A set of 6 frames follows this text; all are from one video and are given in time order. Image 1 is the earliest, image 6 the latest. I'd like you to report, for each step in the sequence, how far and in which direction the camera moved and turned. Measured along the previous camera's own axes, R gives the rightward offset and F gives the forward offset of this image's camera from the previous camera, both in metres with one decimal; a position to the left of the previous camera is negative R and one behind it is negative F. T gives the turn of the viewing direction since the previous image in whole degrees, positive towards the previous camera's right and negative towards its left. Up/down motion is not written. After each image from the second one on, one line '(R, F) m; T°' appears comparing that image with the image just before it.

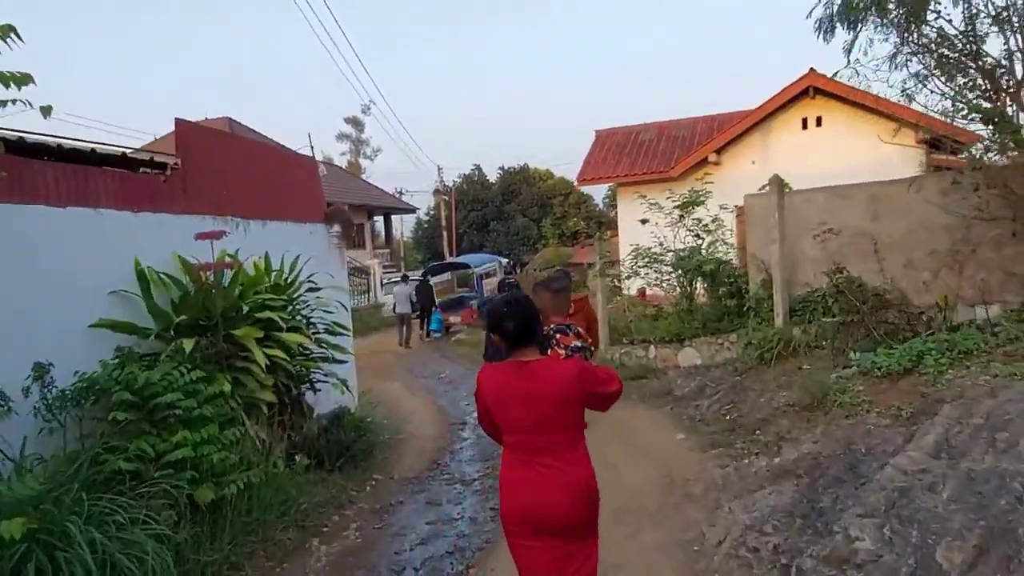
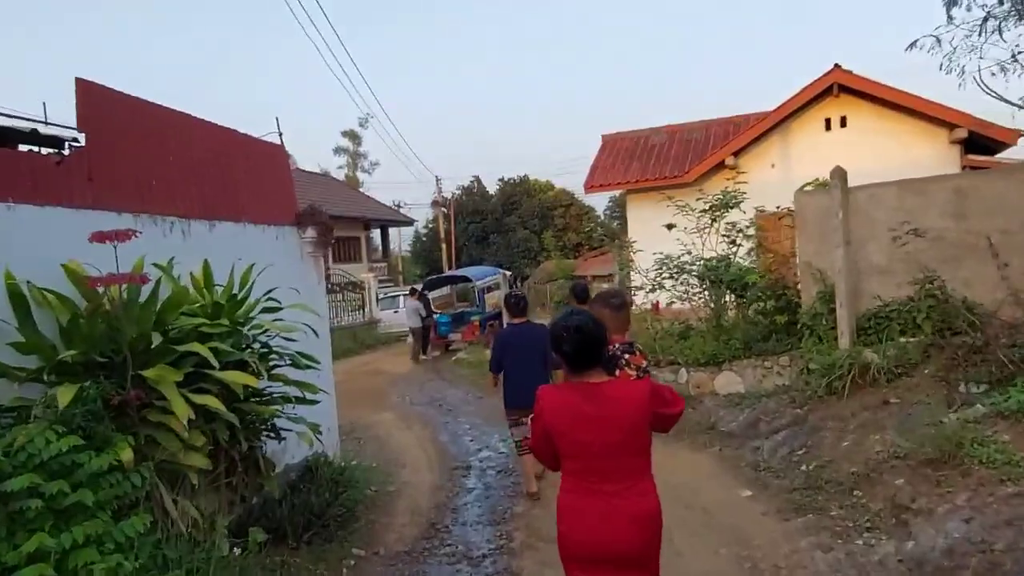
(-0.1, +1.5) m; 0°
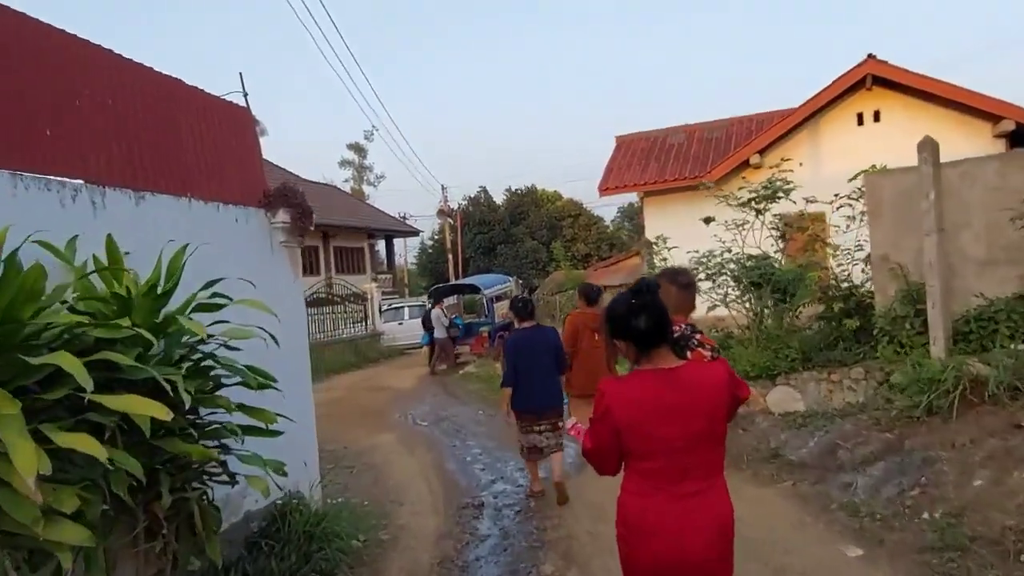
(-0.1, +1.3) m; -1°
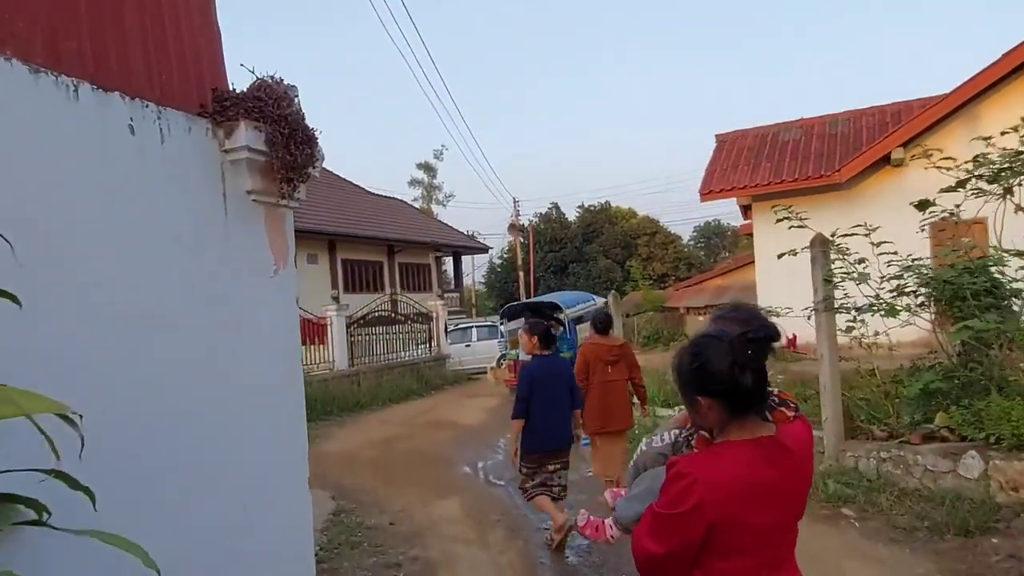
(-0.5, +2.6) m; -5°
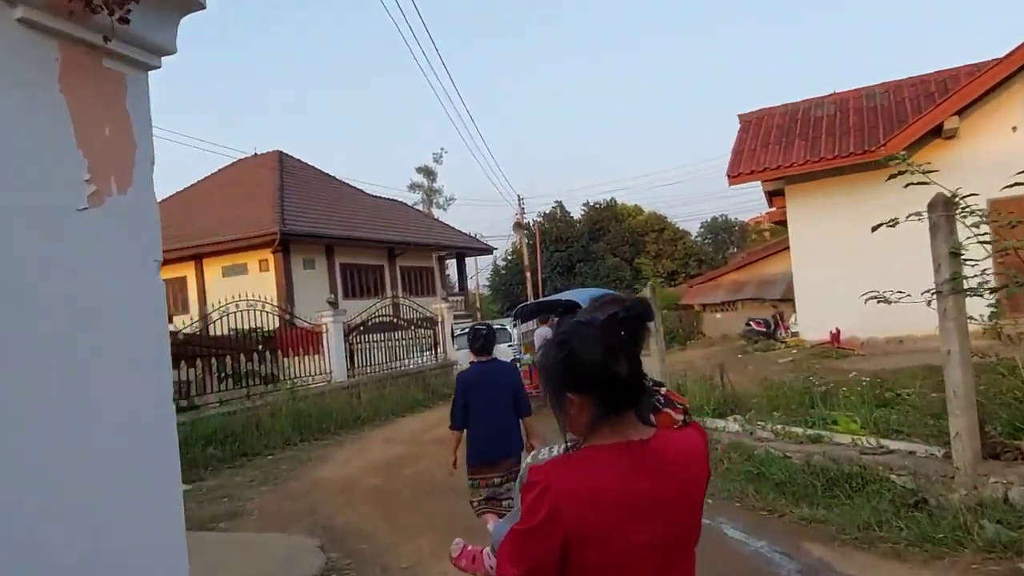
(-0.2, +1.5) m; 0°
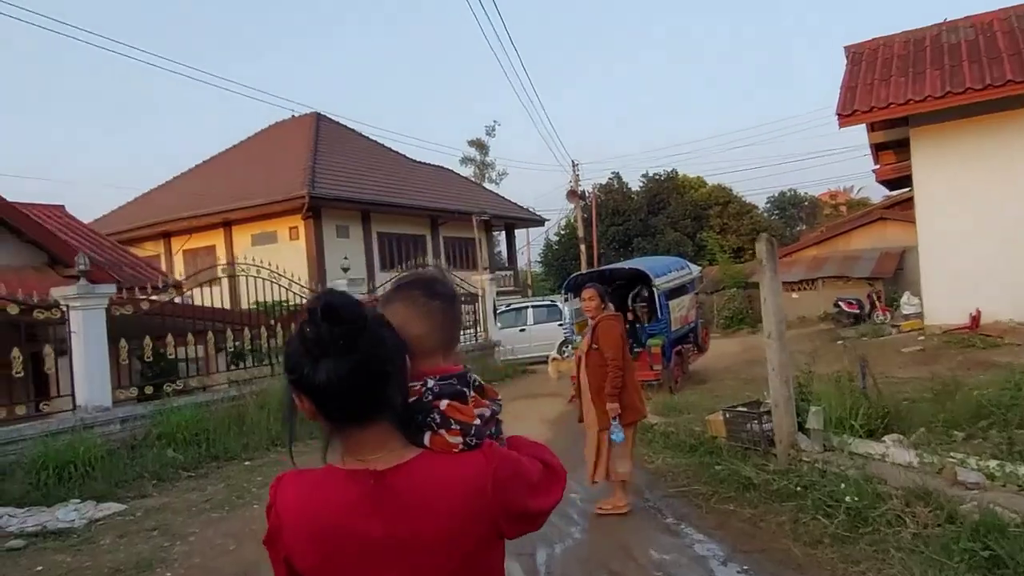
(0.0, +2.7) m; -4°
